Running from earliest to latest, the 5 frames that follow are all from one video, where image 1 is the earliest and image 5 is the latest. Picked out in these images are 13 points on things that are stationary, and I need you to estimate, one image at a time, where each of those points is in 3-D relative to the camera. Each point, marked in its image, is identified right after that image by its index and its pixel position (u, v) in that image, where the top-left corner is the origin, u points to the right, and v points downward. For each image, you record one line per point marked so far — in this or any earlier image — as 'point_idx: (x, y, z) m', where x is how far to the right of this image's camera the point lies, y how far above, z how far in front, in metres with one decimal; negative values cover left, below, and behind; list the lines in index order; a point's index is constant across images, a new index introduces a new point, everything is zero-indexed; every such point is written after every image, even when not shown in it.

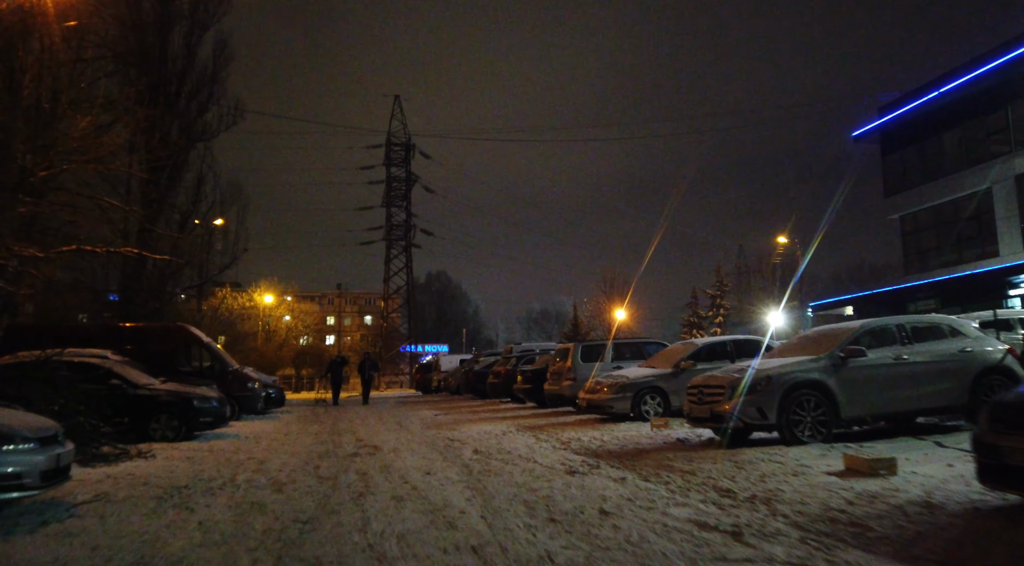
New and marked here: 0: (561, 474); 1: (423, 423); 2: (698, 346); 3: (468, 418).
0: (+0.5, -2.0, +7.4) m
1: (-1.9, -3.0, +15.2) m
2: (+3.3, -1.1, +12.5) m
3: (-1.0, -3.1, +16.3) m
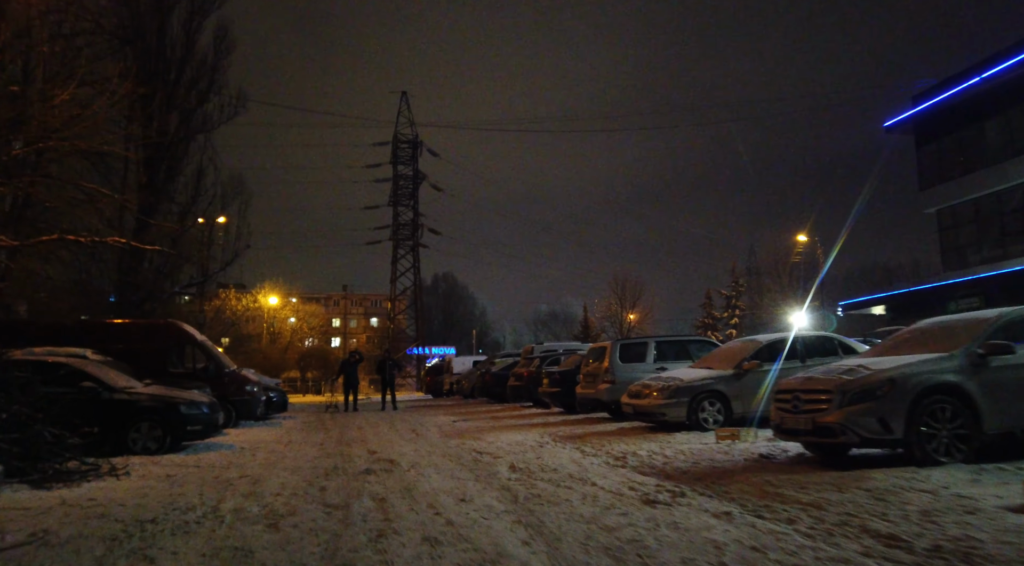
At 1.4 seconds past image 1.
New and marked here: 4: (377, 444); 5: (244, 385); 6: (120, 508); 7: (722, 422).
0: (+1.0, -1.8, +5.8) m
1: (-1.3, -2.9, +13.6) m
2: (+3.9, -0.9, +10.8) m
3: (-0.4, -3.0, +14.6) m
4: (-2.1, -2.6, +11.1) m
5: (-5.9, -2.3, +15.5) m
6: (-3.5, -2.0, +6.3) m
7: (+3.2, -2.1, +10.5) m
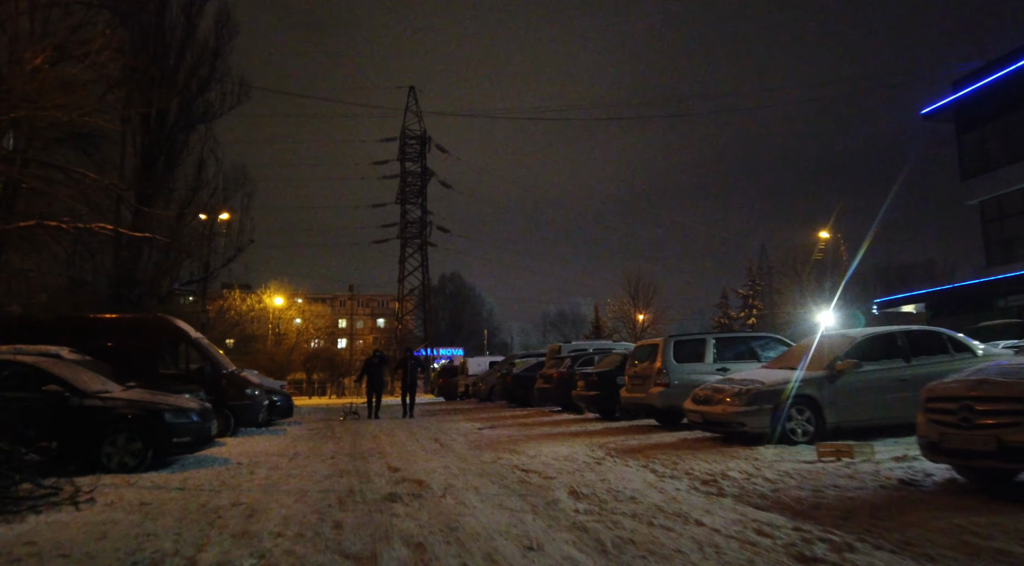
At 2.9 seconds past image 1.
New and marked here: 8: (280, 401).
0: (+1.6, -1.6, +4.1) m
1: (-0.7, -2.7, +11.9) m
2: (+4.5, -0.7, +9.0) m
3: (+0.2, -2.8, +12.9) m
4: (-1.5, -2.4, +9.4) m
5: (-5.3, -2.1, +13.8) m
6: (-2.9, -1.8, +4.6) m
7: (+3.8, -1.9, +8.7) m
8: (-5.3, -2.7, +15.9) m
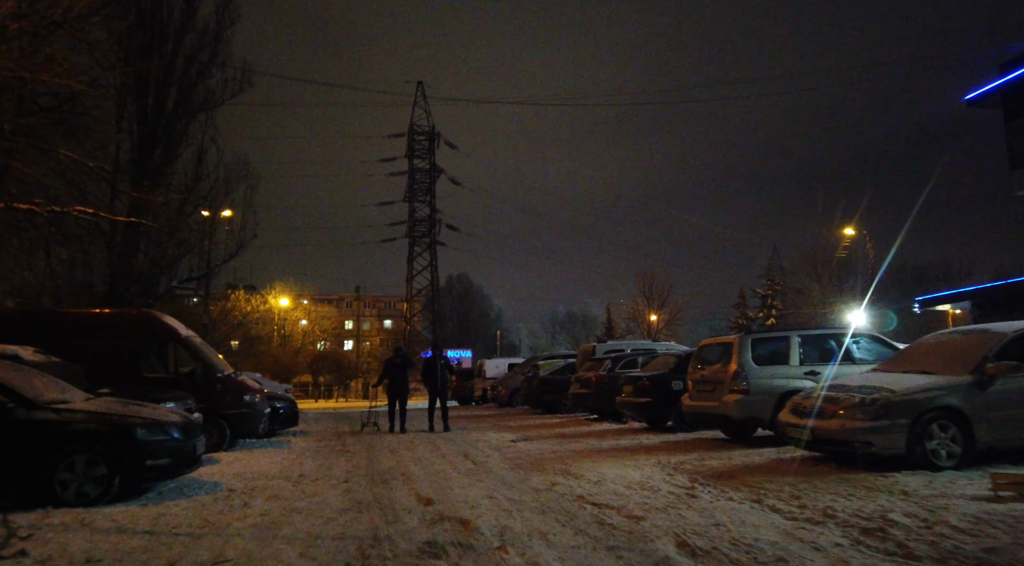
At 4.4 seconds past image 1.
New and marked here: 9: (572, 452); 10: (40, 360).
0: (+2.2, -1.4, +2.2) m
1: (-0.1, -2.5, +10.0) m
2: (+5.1, -0.5, +7.2) m
3: (+0.9, -2.6, +11.0) m
4: (-0.9, -2.2, +7.6) m
5: (-4.6, -1.9, +12.0) m
6: (-2.3, -1.6, +2.7) m
7: (+4.4, -1.7, +6.8) m
8: (-4.6, -2.5, +14.1) m
9: (+0.9, -2.5, +10.3) m
10: (-6.1, -1.0, +9.0) m
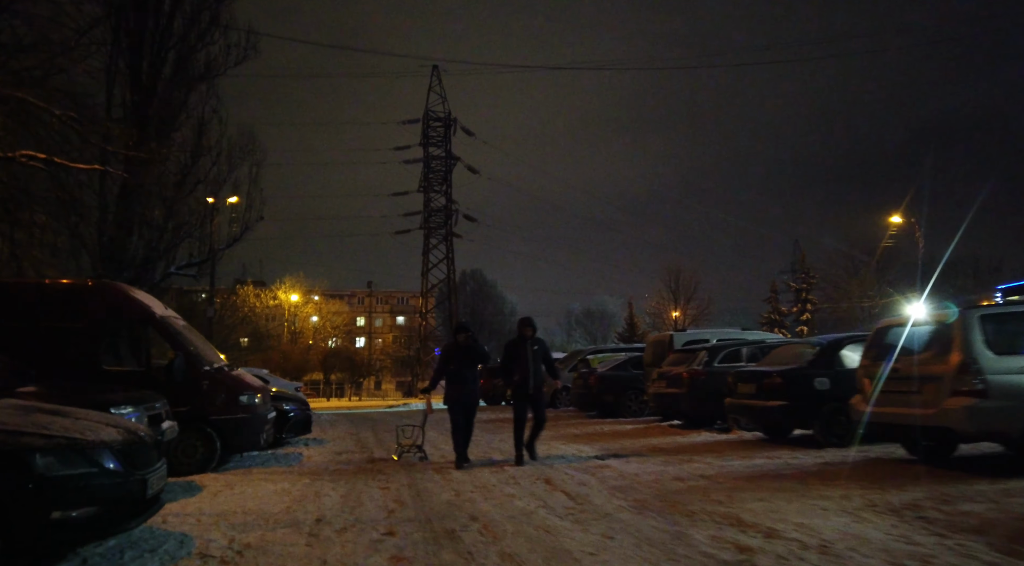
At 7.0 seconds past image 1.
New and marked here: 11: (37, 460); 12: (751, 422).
0: (+3.2, -1.0, -0.9) m
1: (+1.0, -2.0, +7.0) m
2: (+6.1, -0.1, +4.0) m
3: (+2.0, -2.1, +8.0) m
4: (+0.1, -1.7, +4.5) m
5: (-3.5, -1.4, +9.0) m
6: (-1.4, -1.2, -0.3) m
7: (+5.4, -1.2, +3.7) m
8: (-3.5, -2.1, +11.1) m
9: (+2.0, -2.0, +7.2) m
10: (-5.0, -0.5, +6.0) m
11: (-2.7, -1.0, +4.0) m
12: (+3.3, -1.9, +9.4) m
